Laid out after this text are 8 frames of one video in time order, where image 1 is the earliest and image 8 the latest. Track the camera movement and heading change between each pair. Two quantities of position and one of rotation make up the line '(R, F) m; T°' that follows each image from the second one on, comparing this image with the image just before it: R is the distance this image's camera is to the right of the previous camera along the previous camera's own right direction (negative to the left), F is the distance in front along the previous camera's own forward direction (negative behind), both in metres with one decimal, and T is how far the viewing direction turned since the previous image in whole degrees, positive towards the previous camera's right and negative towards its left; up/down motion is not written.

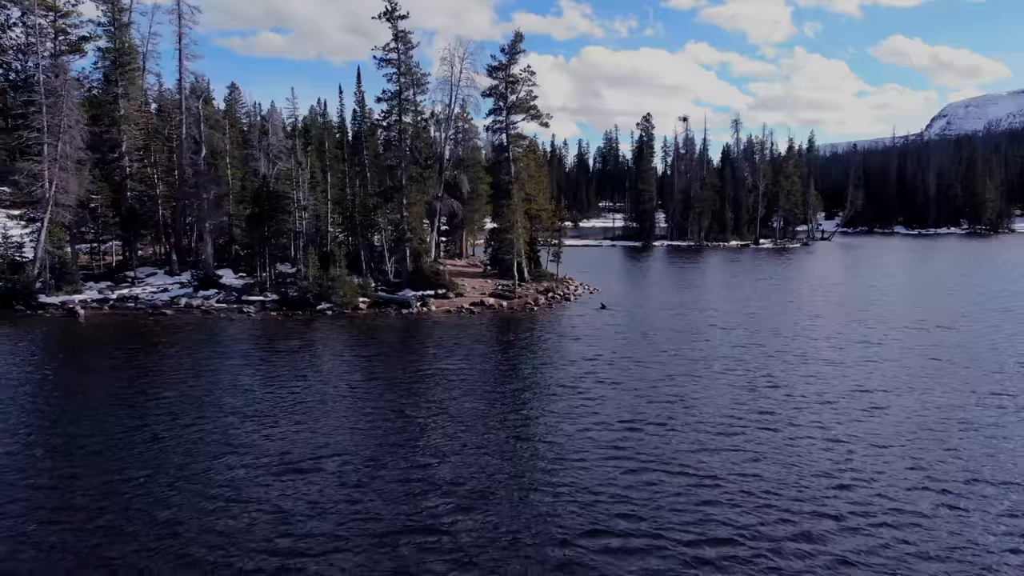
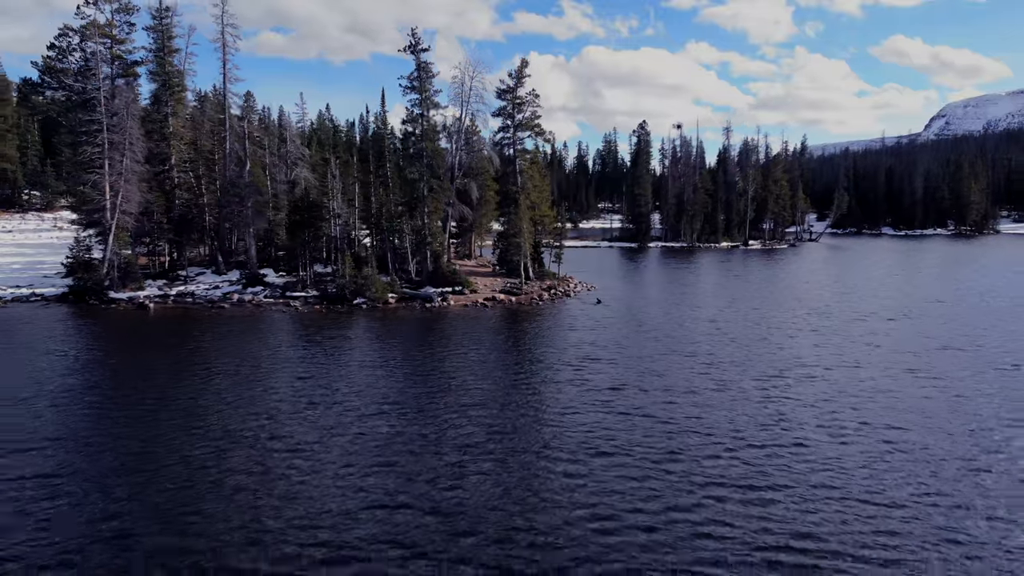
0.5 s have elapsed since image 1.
(-0.3, -4.1) m; 0°
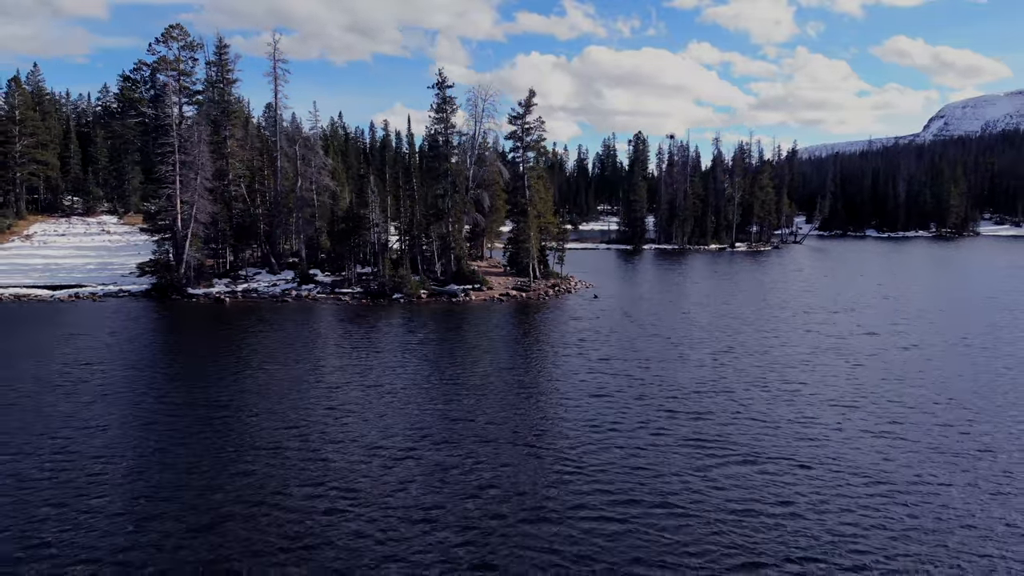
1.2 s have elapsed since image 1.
(-0.5, -6.1) m; 0°
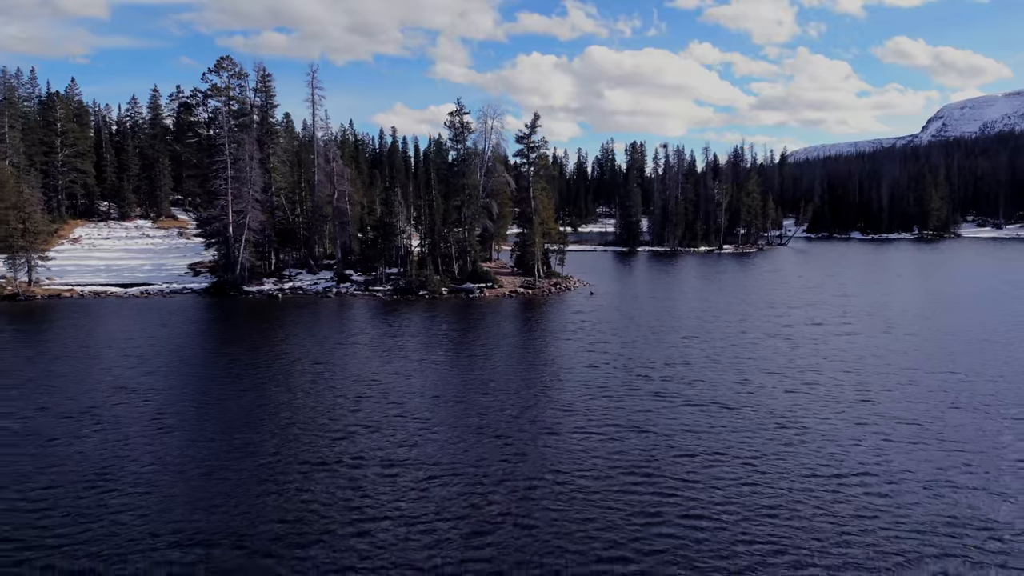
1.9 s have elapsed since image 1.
(-0.4, -6.2) m; 0°
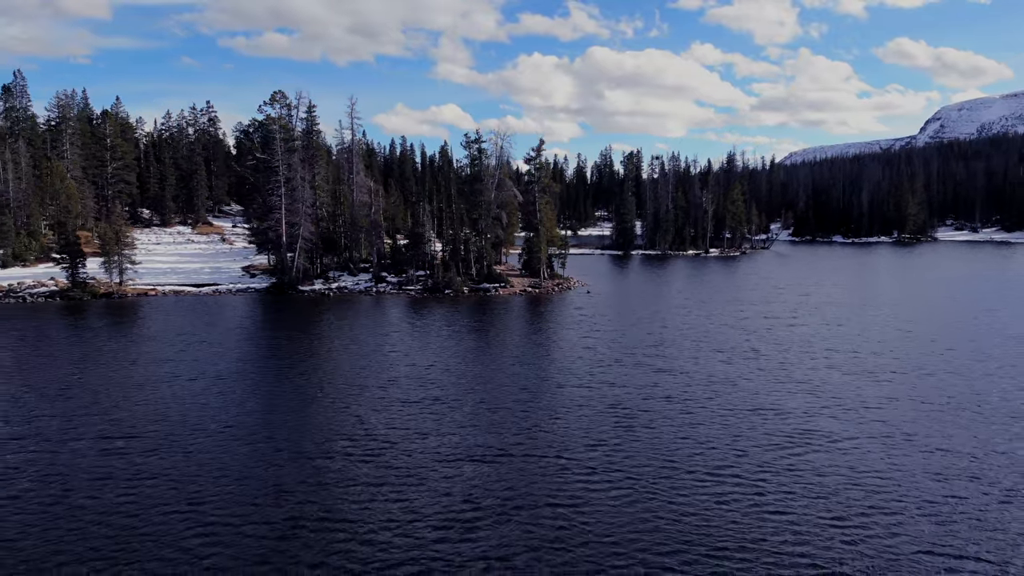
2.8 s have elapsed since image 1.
(-0.6, -8.6) m; 0°
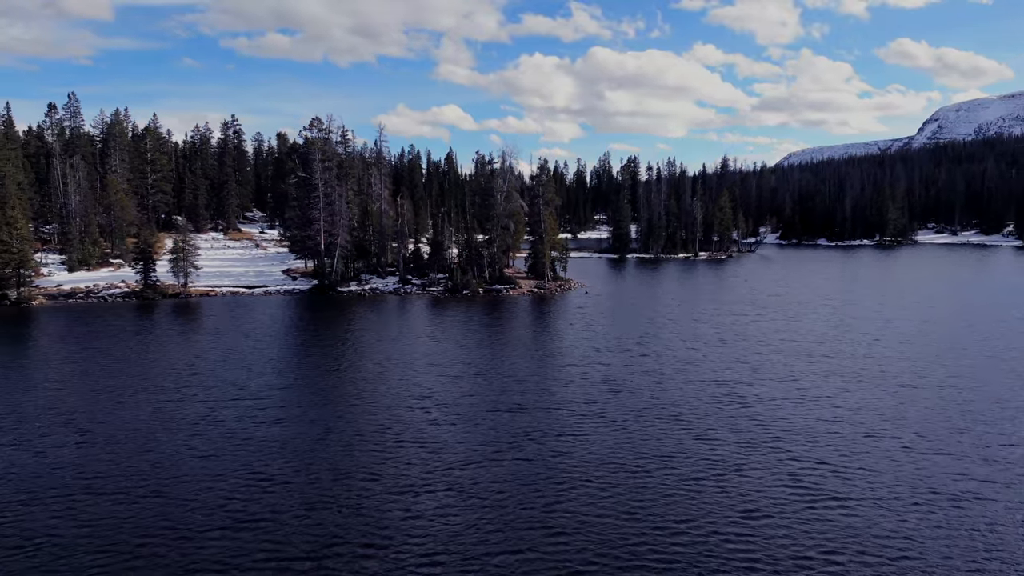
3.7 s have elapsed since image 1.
(-0.6, -8.4) m; 0°
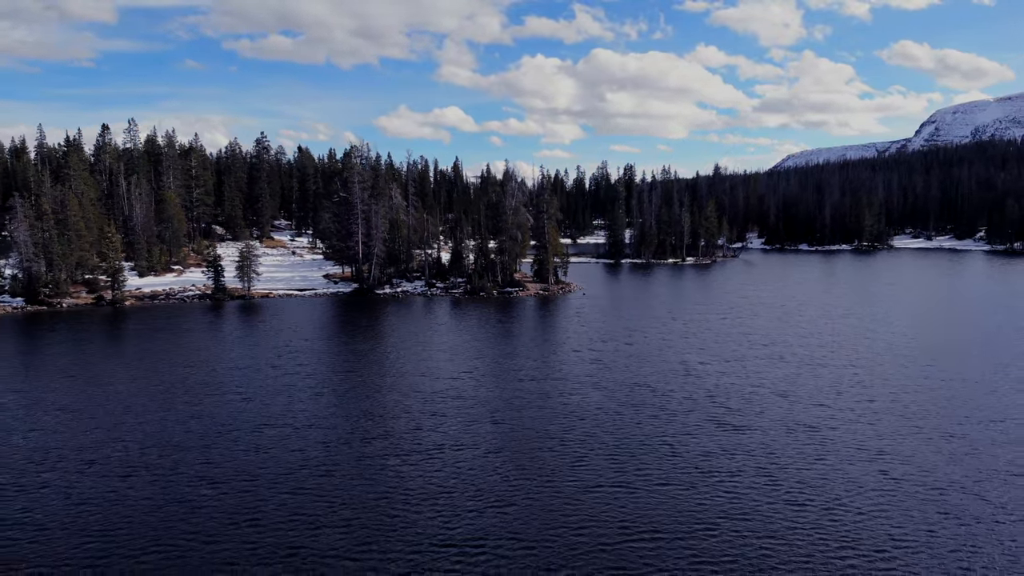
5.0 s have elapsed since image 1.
(-0.8, -11.4) m; 0°
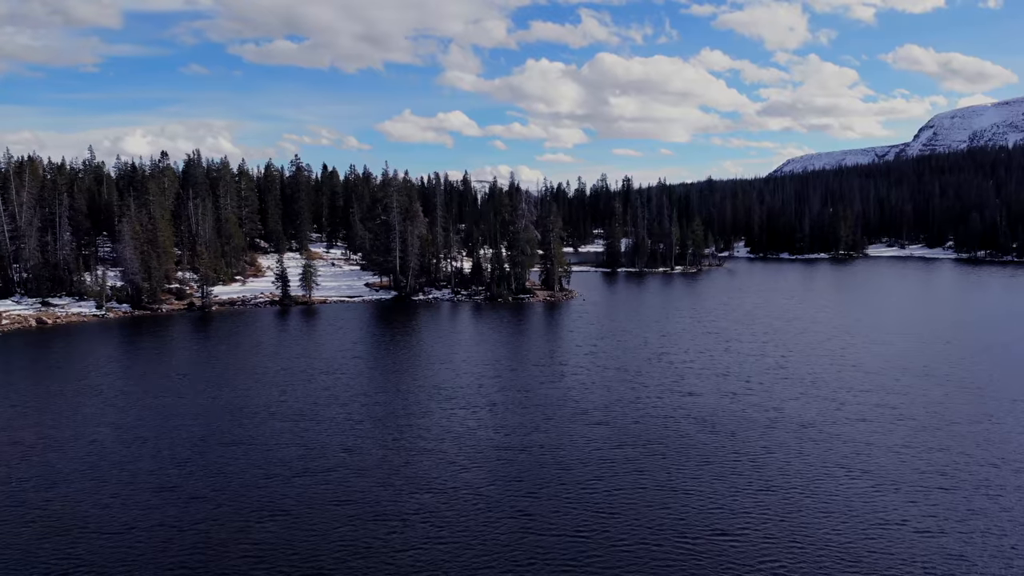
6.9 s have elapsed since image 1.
(-1.1, -15.3) m; 0°
